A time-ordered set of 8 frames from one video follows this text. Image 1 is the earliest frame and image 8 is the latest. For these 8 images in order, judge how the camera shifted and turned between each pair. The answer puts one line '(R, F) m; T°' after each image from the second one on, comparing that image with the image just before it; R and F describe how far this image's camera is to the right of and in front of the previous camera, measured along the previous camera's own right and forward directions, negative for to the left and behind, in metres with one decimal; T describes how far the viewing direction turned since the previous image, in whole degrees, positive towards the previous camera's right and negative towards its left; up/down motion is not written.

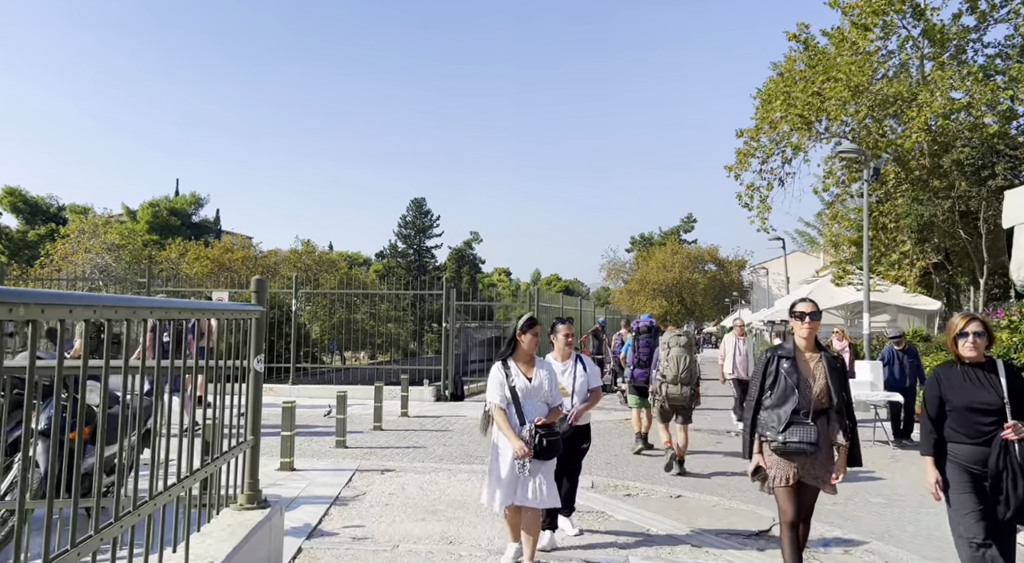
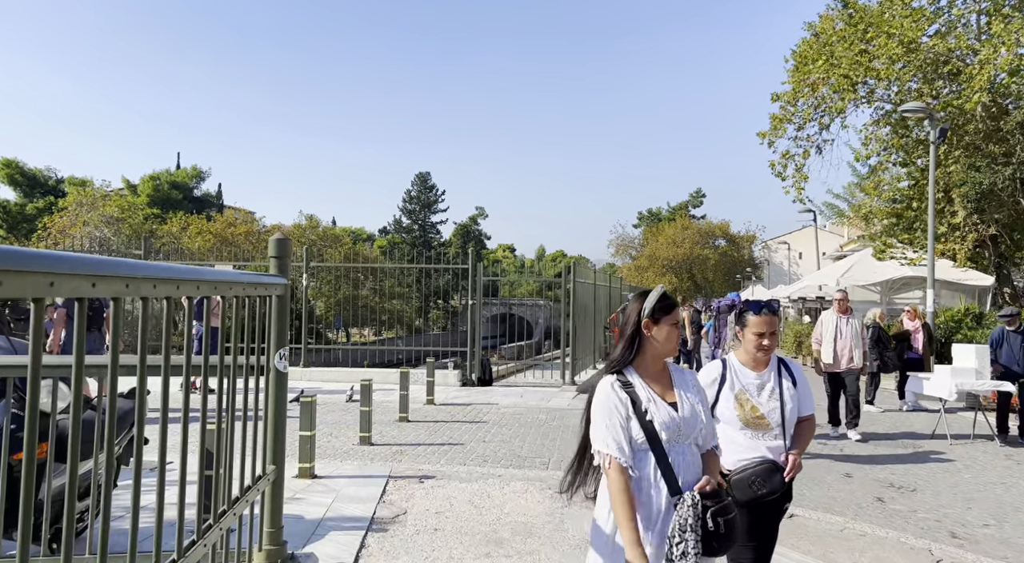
(-0.5, +1.4) m; 0°
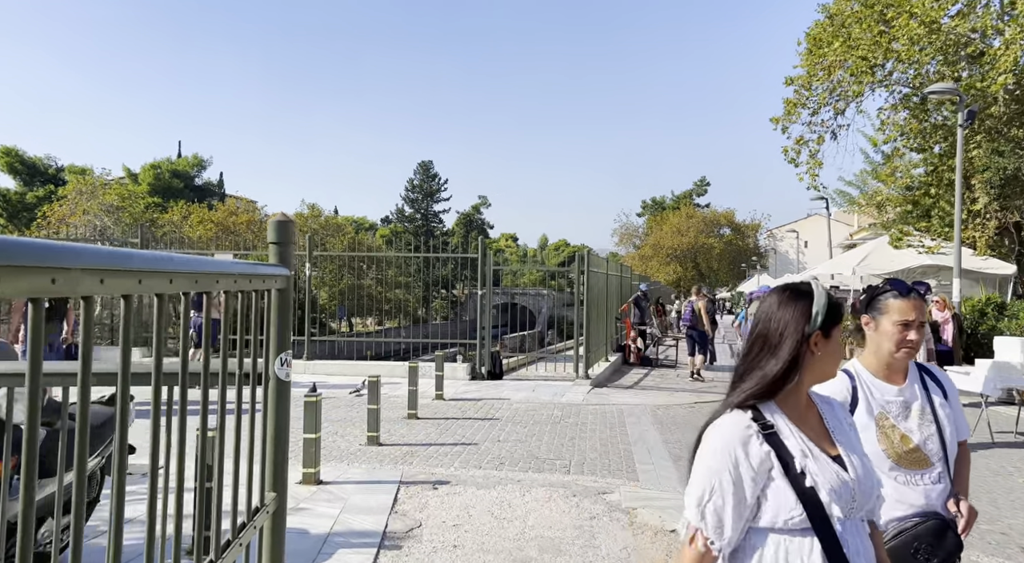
(-0.1, +0.5) m; 0°
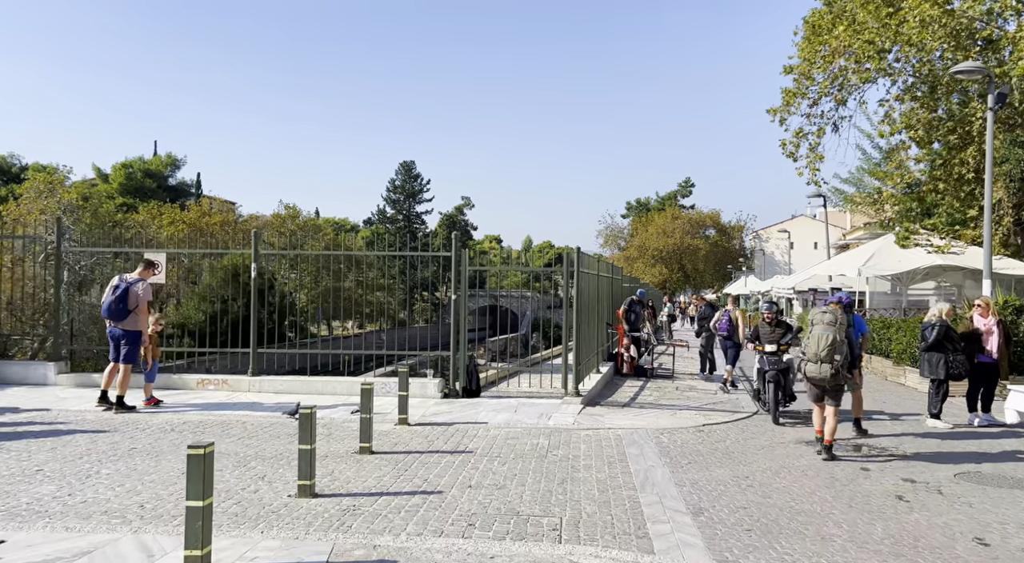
(+0.1, +1.7) m; +1°
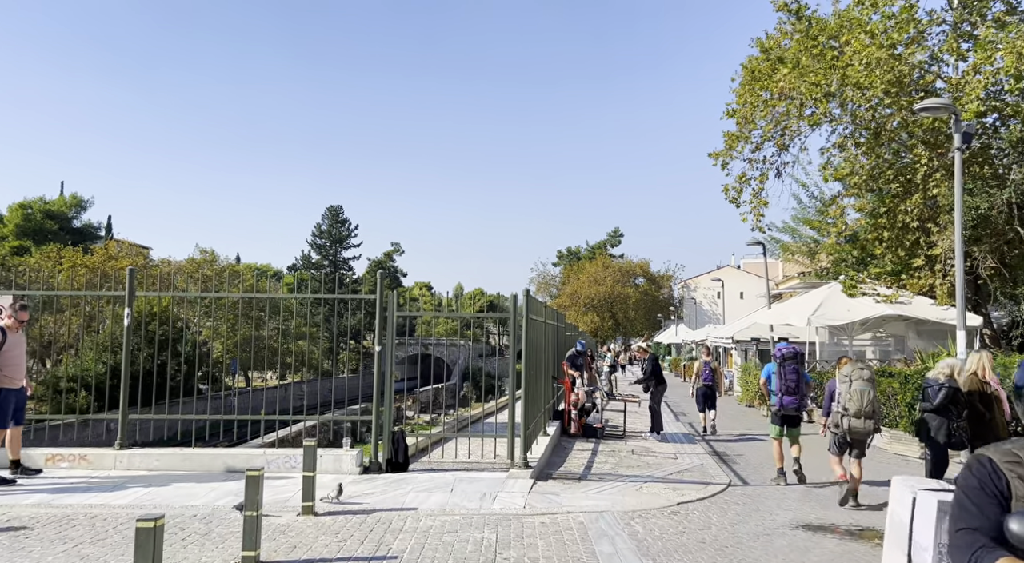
(-0.1, +1.7) m; +5°
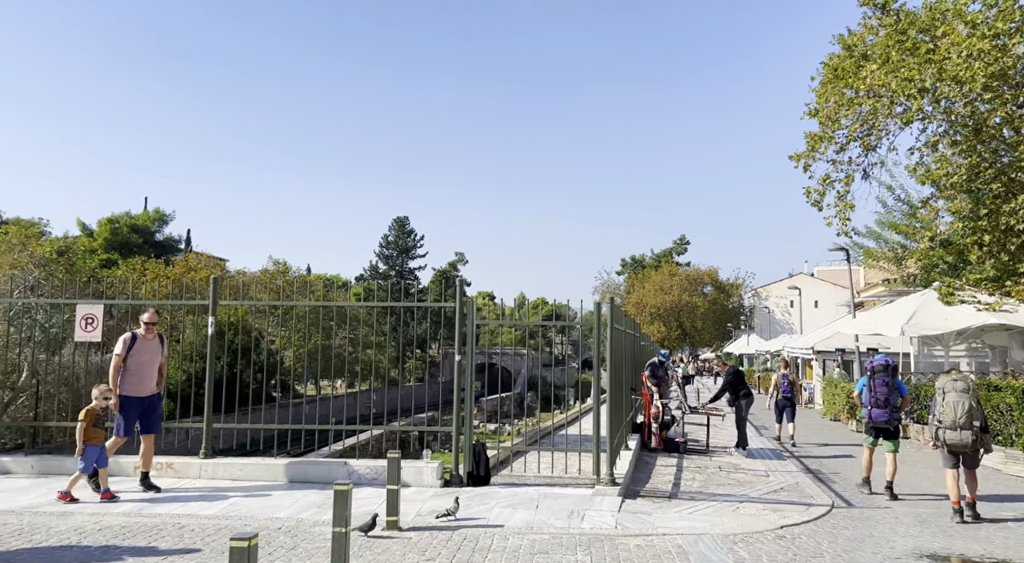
(-0.2, +0.4) m; -4°
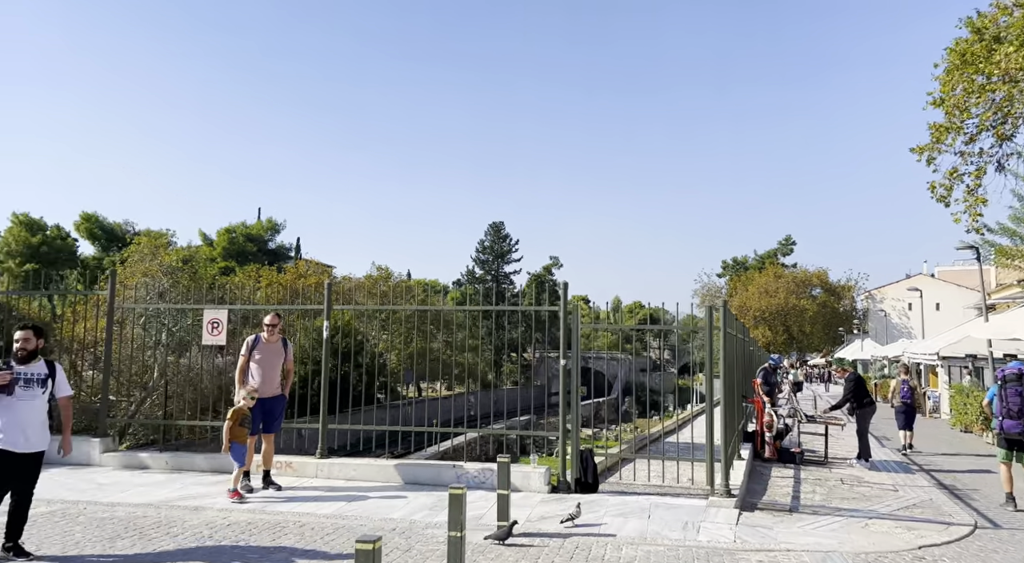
(-0.1, +0.2) m; -7°
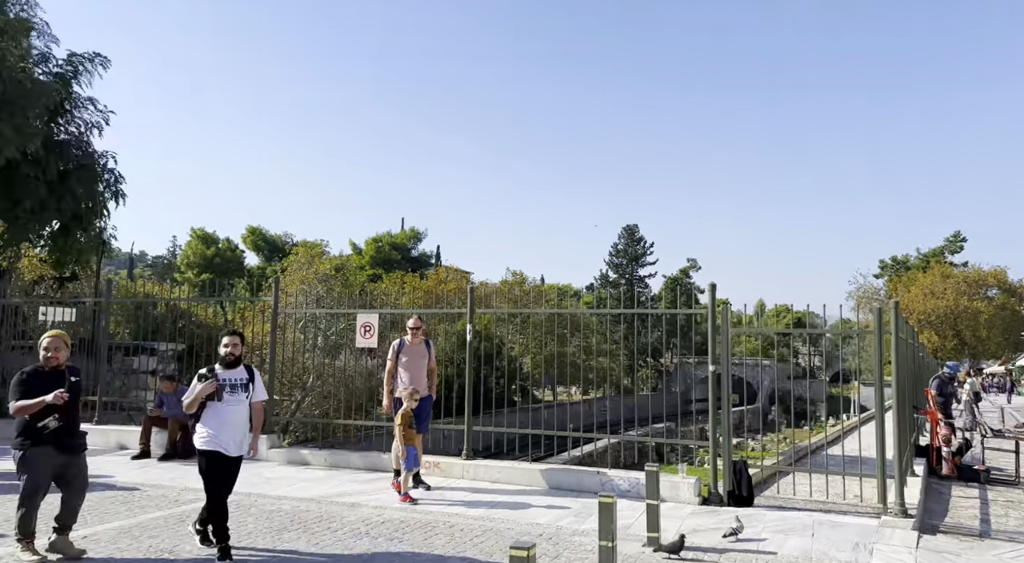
(0.0, +0.4) m; -9°
